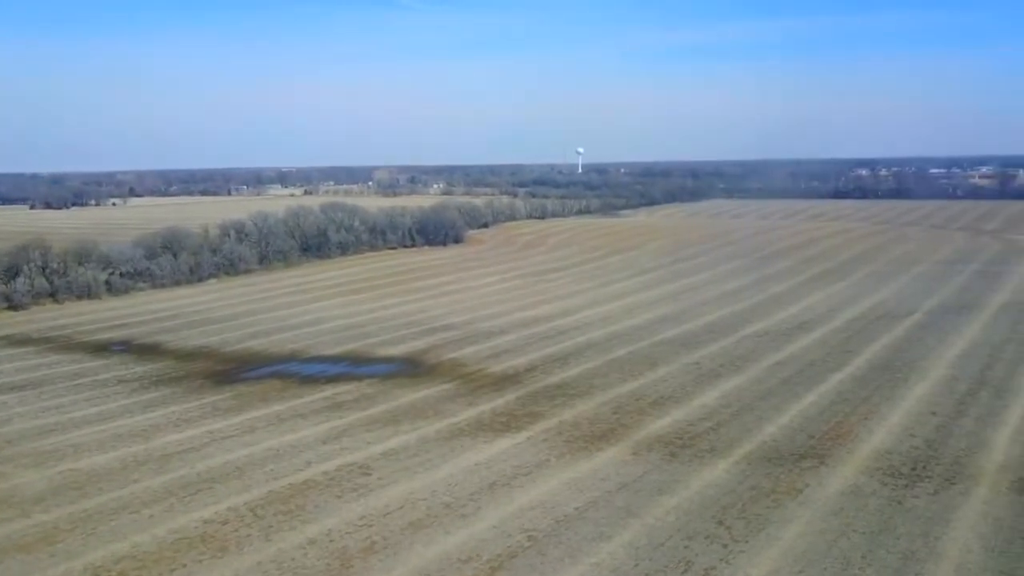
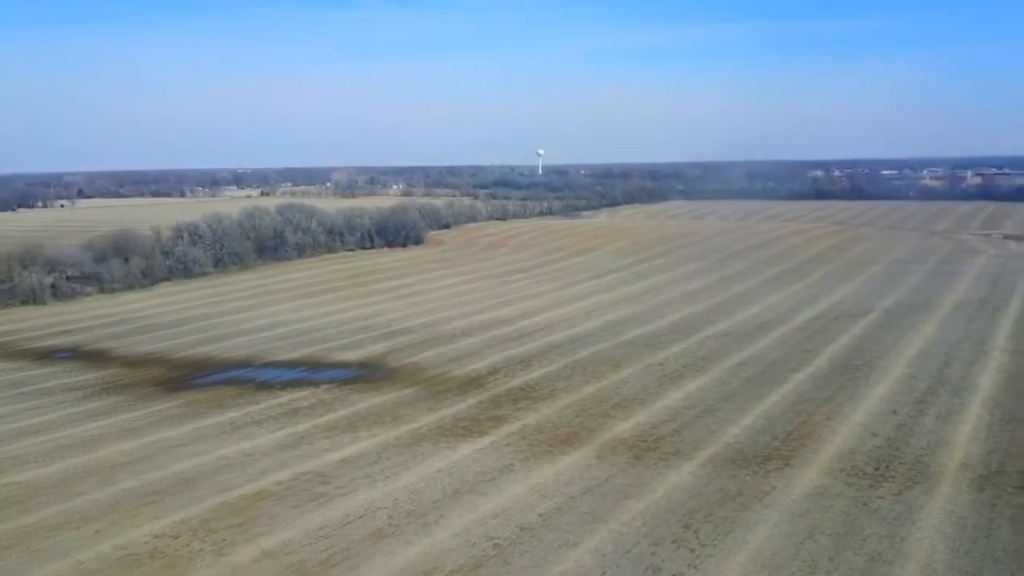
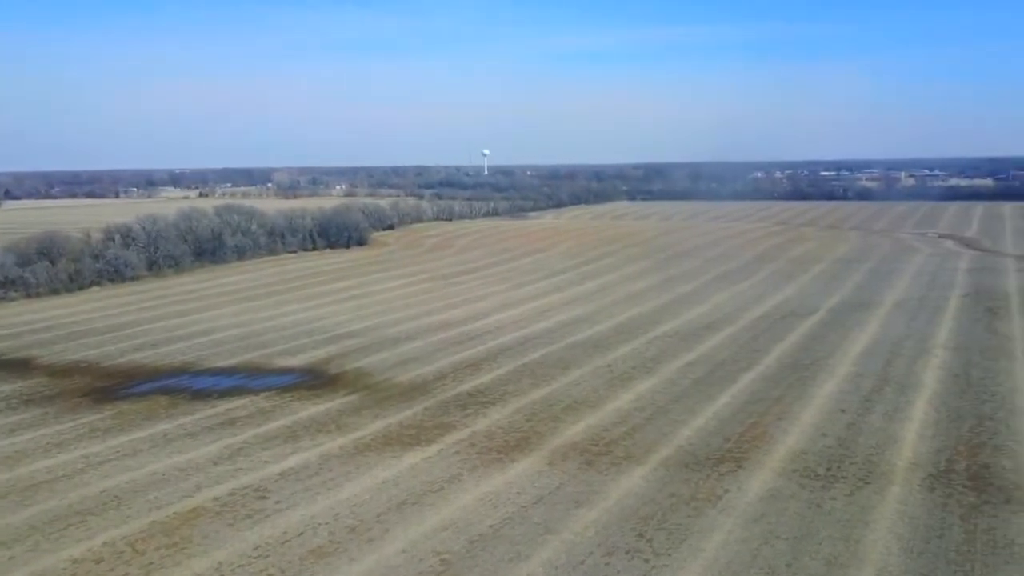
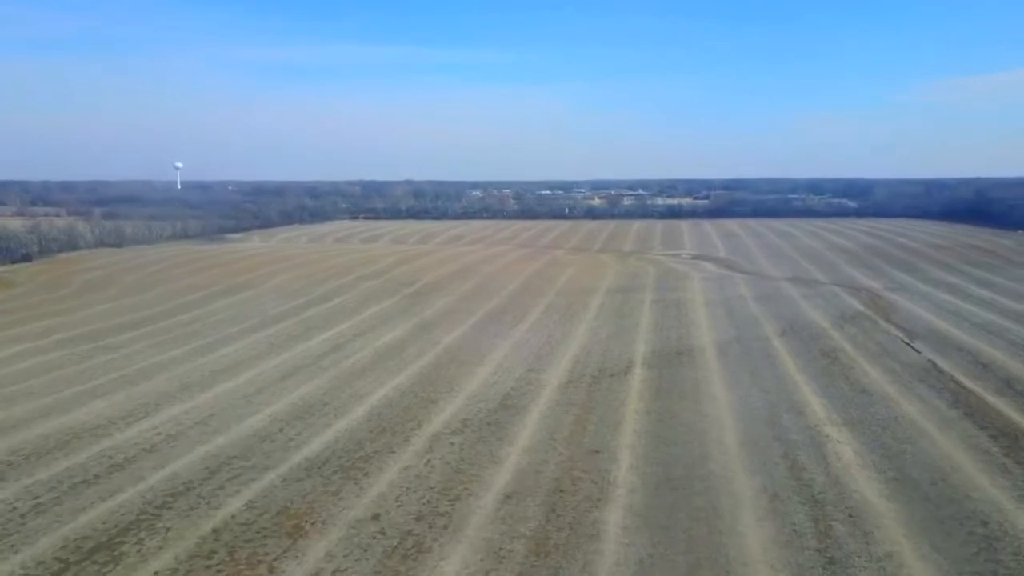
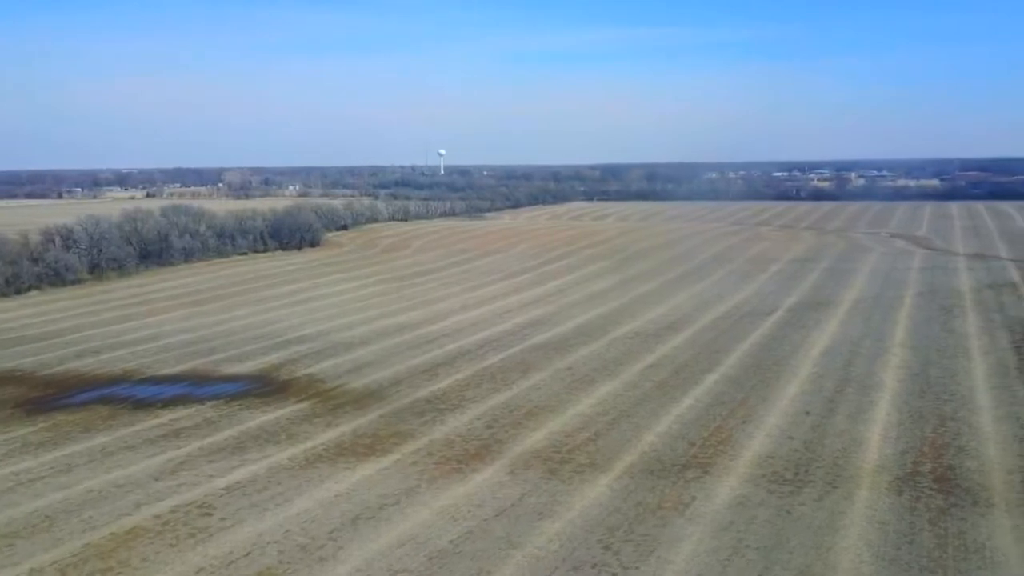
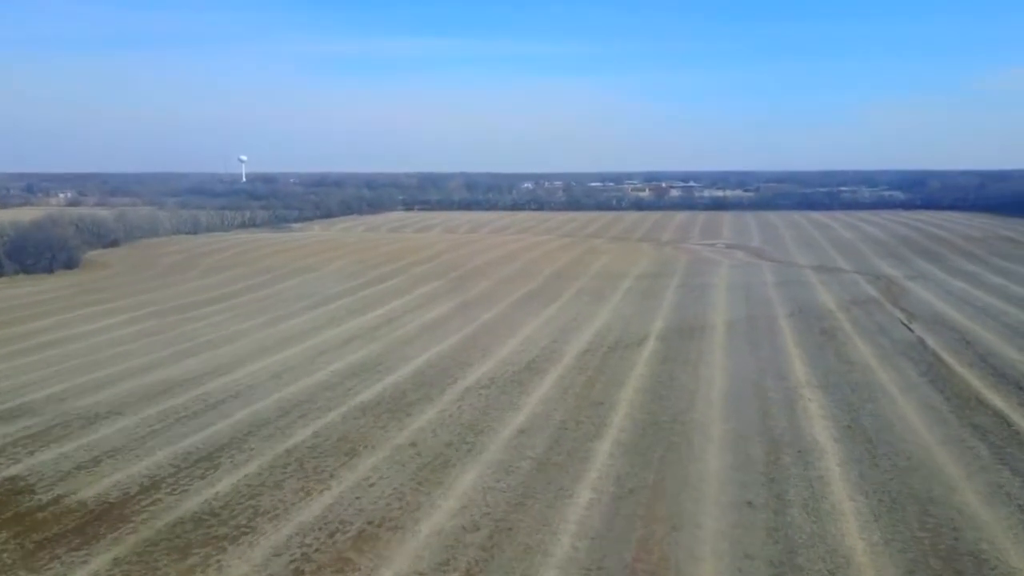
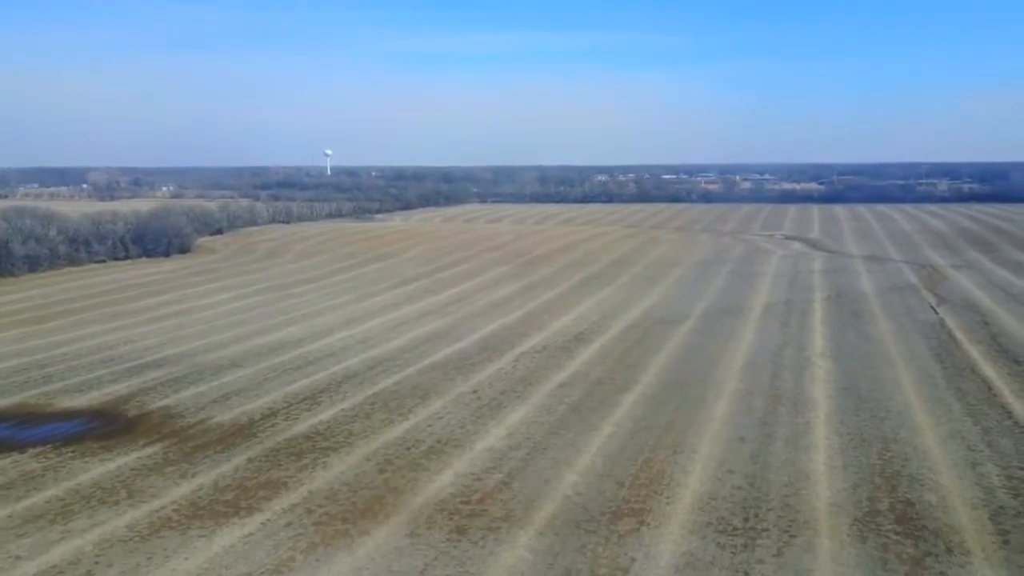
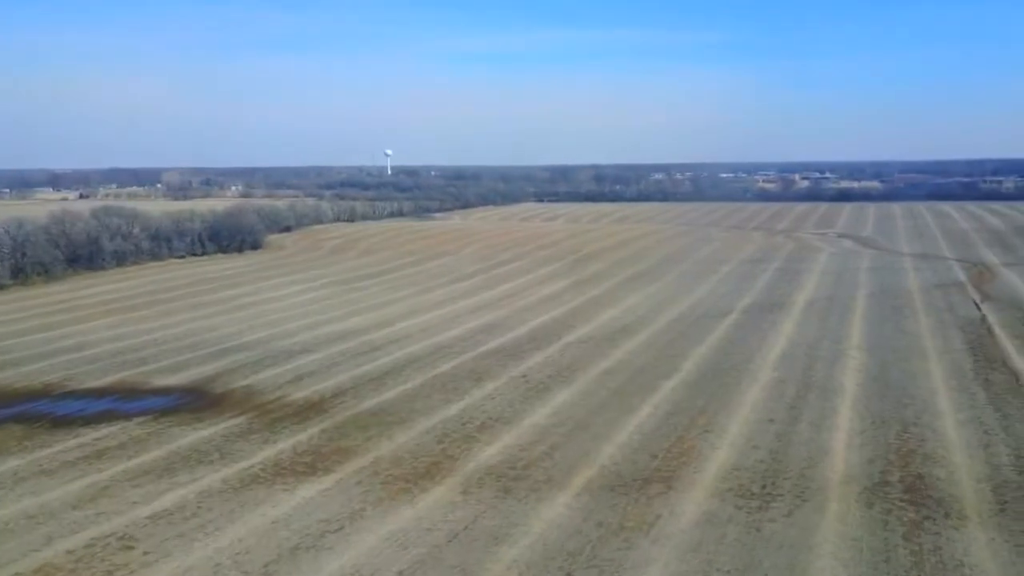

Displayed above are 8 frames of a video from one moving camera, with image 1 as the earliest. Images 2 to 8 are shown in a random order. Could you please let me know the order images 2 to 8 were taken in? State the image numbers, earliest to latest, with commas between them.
2, 3, 5, 8, 7, 6, 4
